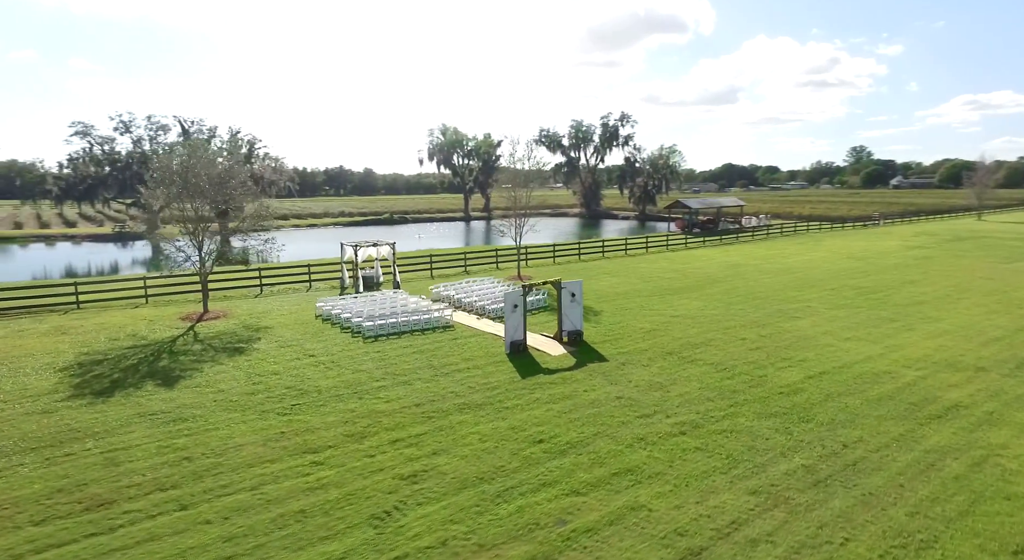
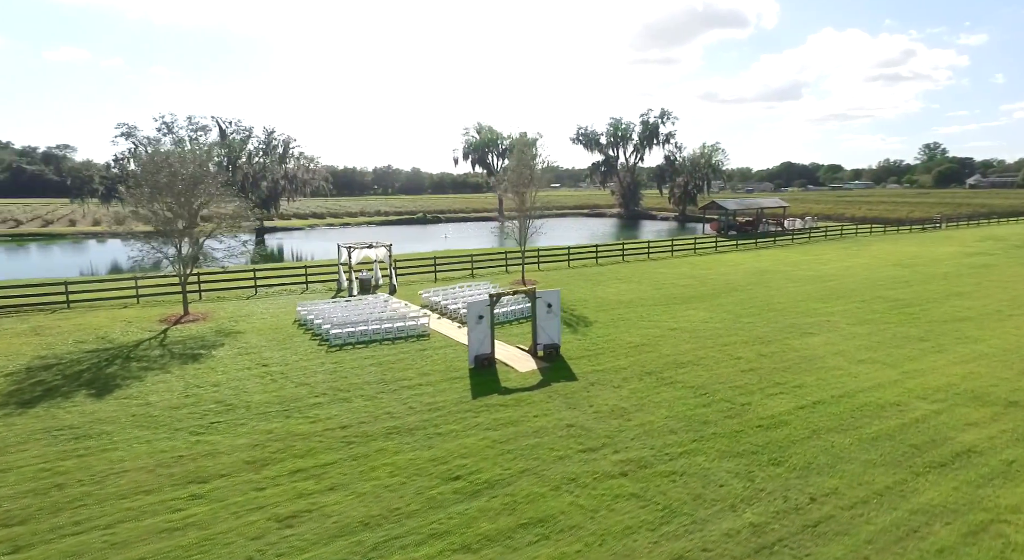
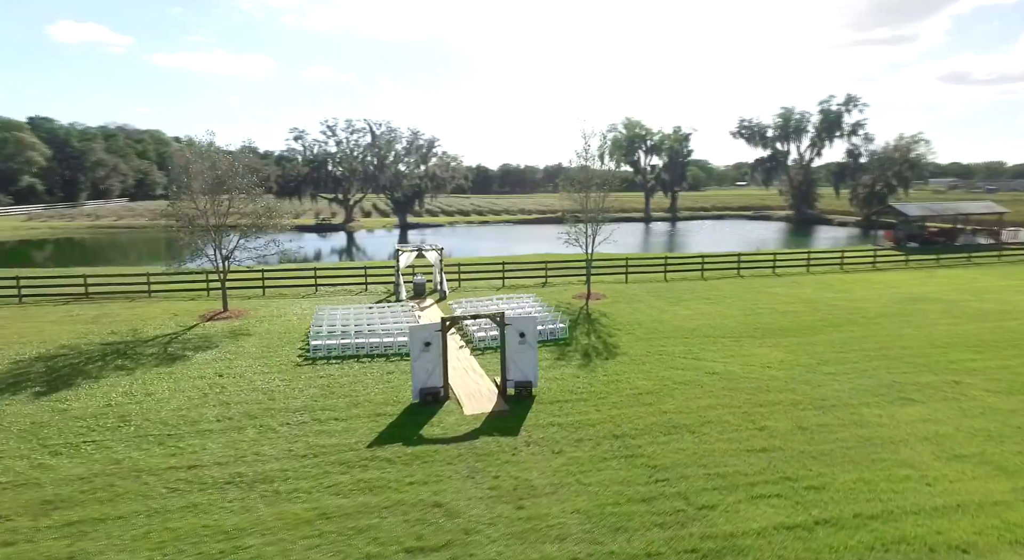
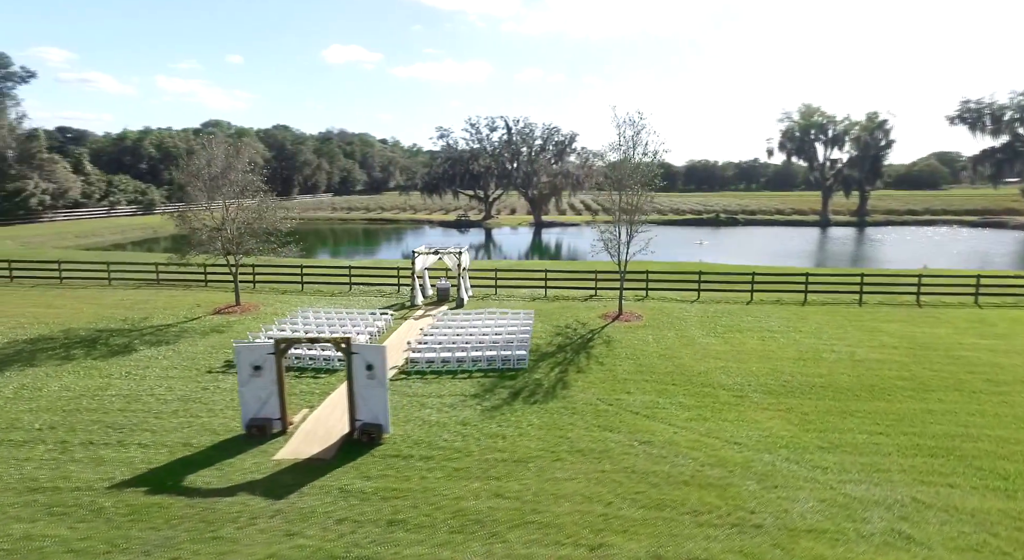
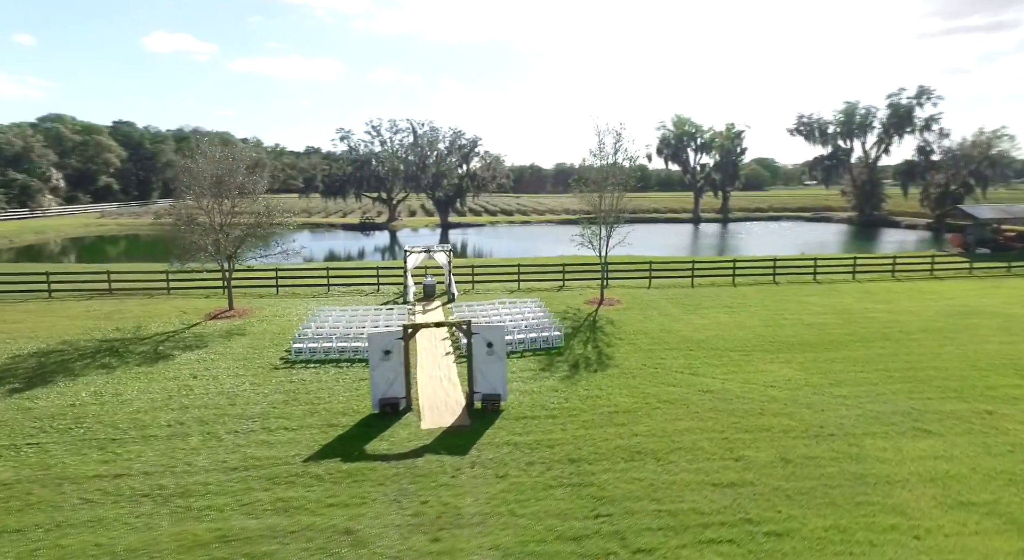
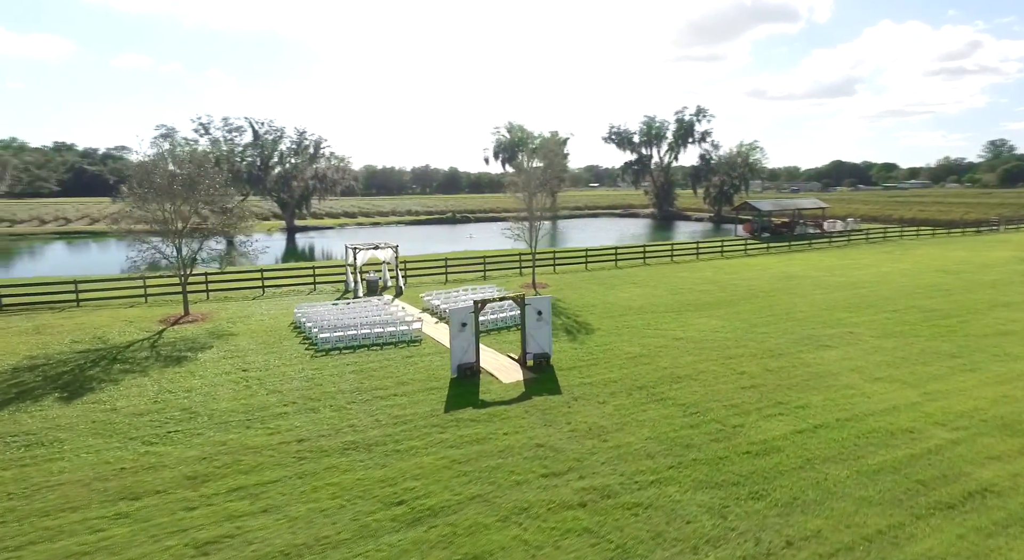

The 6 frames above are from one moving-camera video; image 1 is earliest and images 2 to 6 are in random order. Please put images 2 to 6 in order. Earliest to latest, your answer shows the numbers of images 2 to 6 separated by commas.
2, 6, 3, 5, 4
